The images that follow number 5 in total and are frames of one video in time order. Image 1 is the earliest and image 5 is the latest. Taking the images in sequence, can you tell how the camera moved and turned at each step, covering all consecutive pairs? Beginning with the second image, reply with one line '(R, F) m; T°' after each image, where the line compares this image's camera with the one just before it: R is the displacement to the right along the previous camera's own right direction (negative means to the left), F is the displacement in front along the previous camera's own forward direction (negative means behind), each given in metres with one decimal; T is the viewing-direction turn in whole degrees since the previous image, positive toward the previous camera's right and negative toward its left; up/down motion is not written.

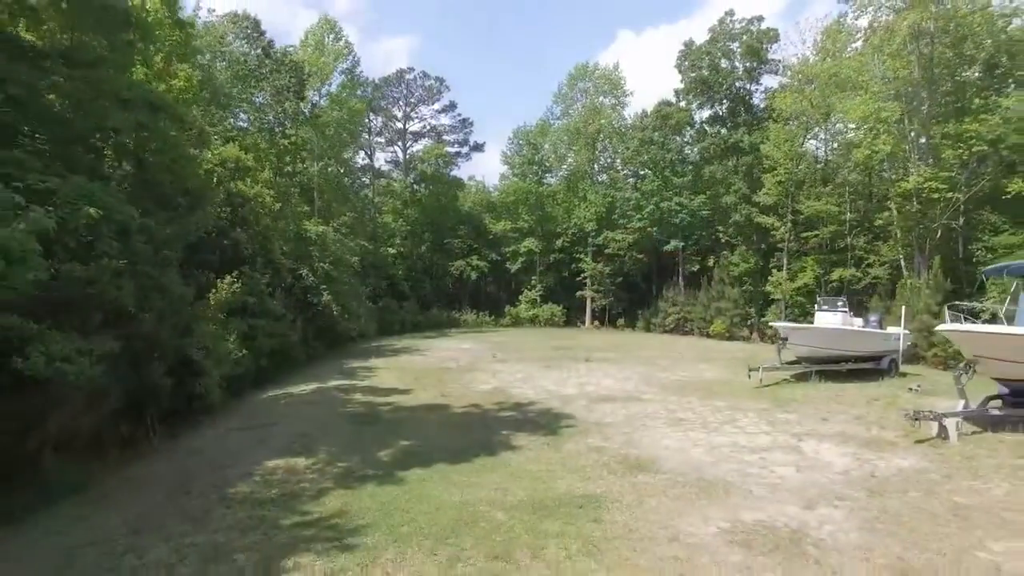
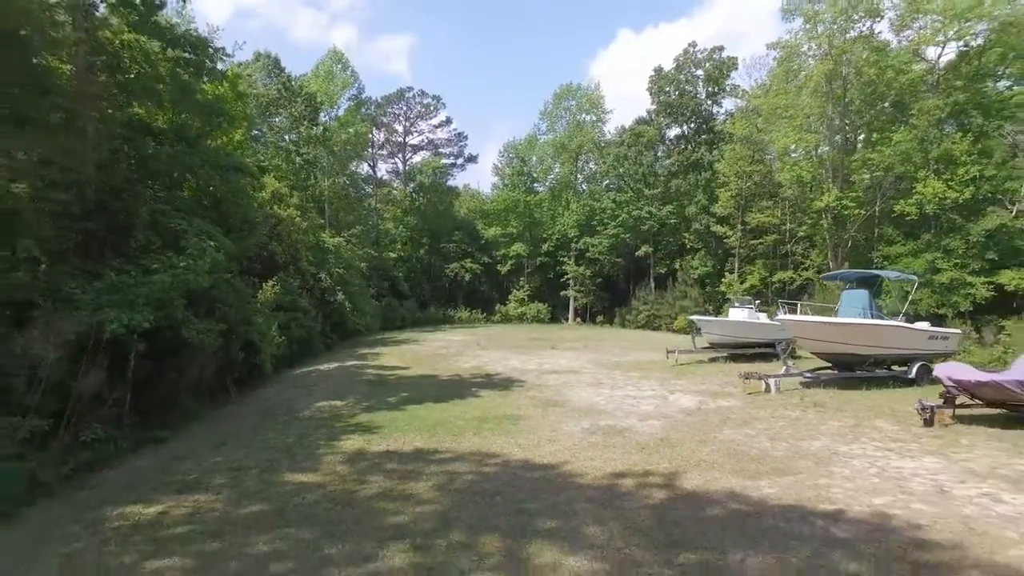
(+0.7, -4.0) m; 0°
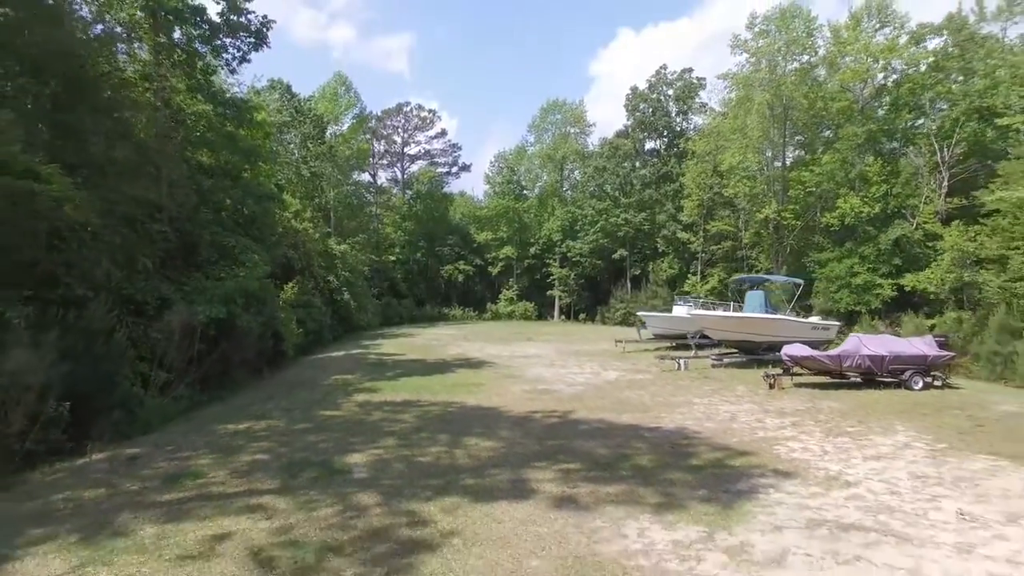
(+0.8, -3.6) m; 0°
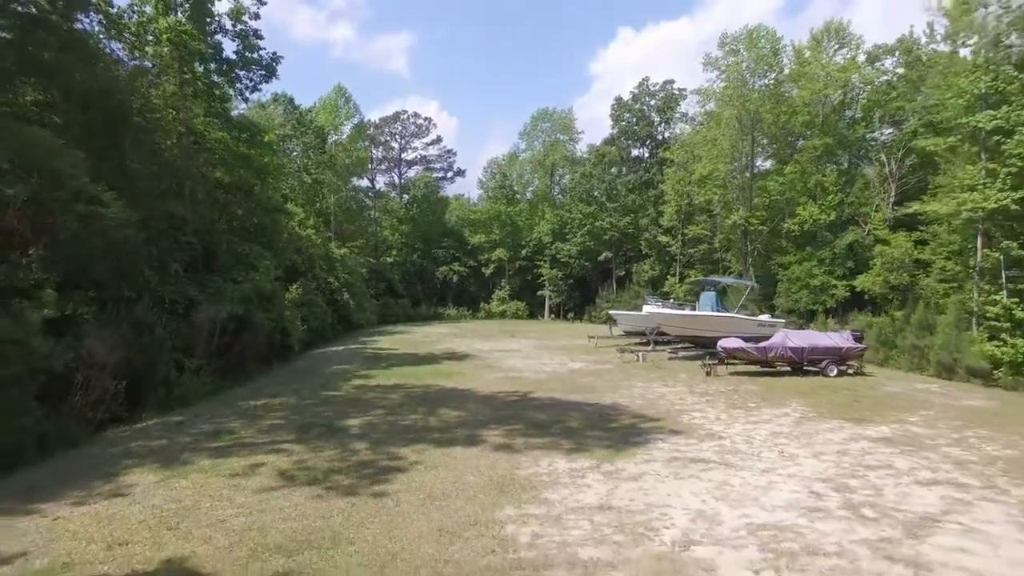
(+0.6, -2.1) m; 0°
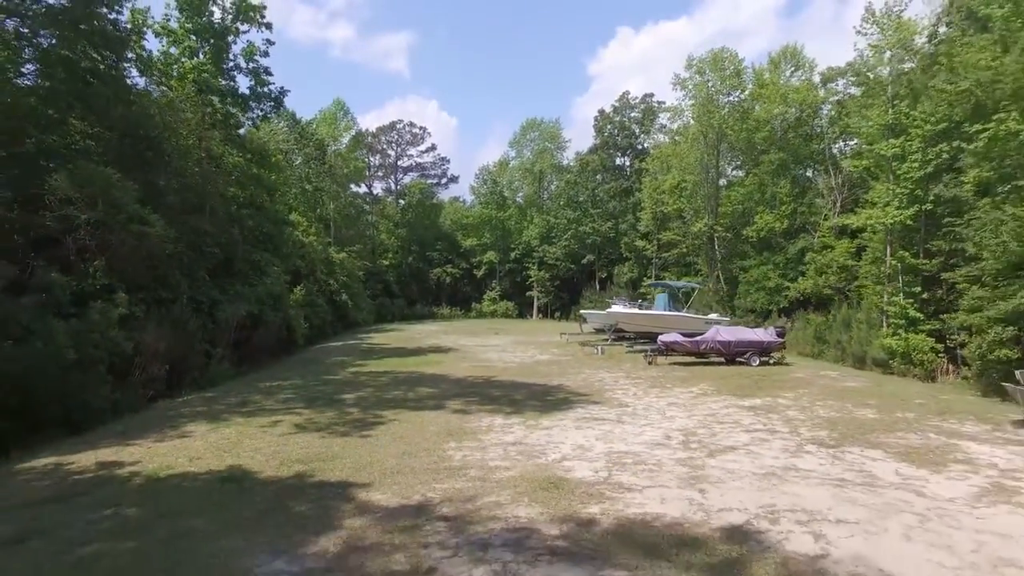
(+0.7, -2.6) m; 0°
